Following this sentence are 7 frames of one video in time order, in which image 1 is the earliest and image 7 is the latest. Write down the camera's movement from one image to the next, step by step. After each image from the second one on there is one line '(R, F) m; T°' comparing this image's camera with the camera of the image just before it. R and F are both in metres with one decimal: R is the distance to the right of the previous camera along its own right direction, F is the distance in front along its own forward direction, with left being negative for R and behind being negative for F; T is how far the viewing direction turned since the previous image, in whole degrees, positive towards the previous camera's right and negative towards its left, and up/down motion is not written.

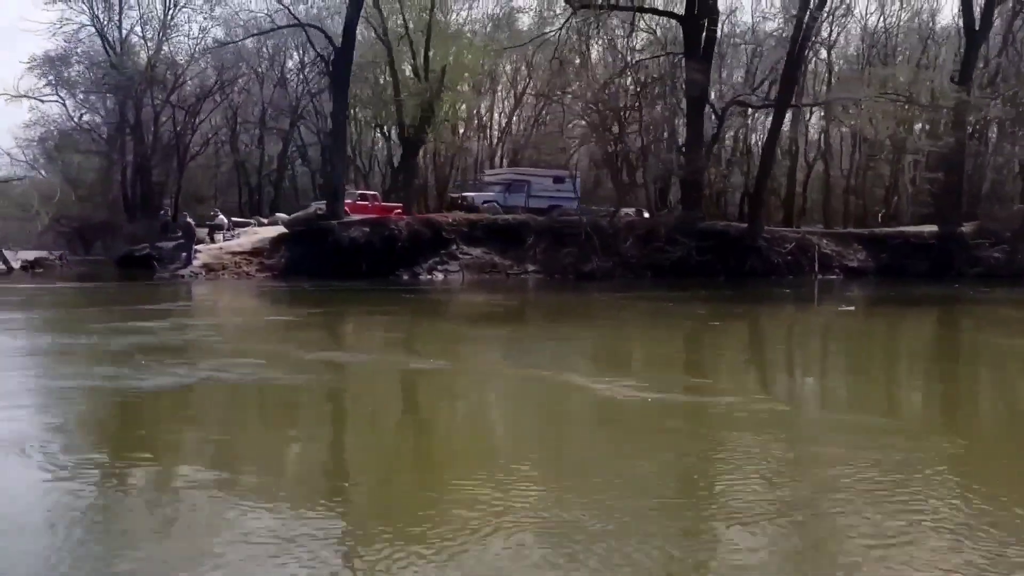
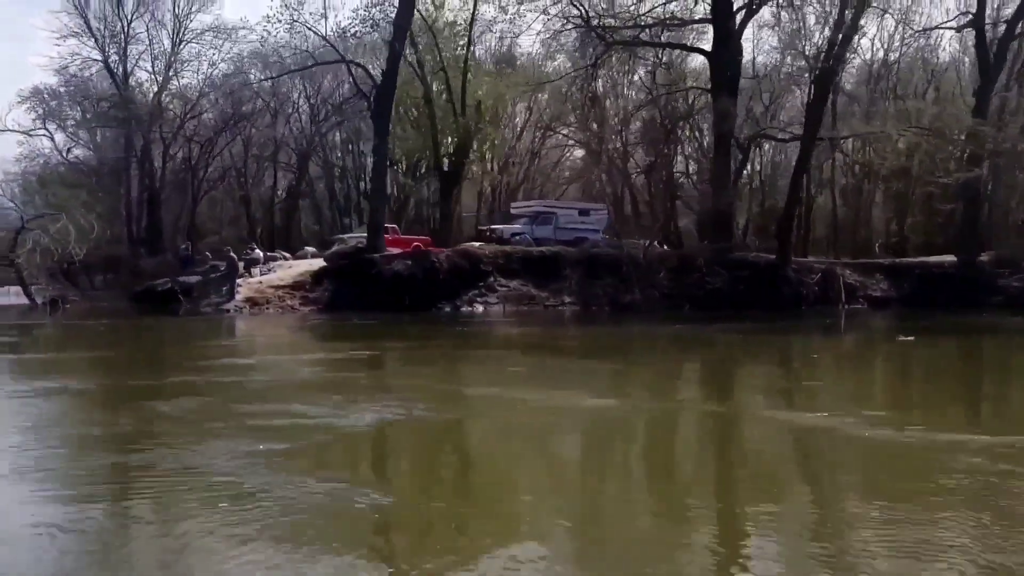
(-1.4, -0.1) m; +2°
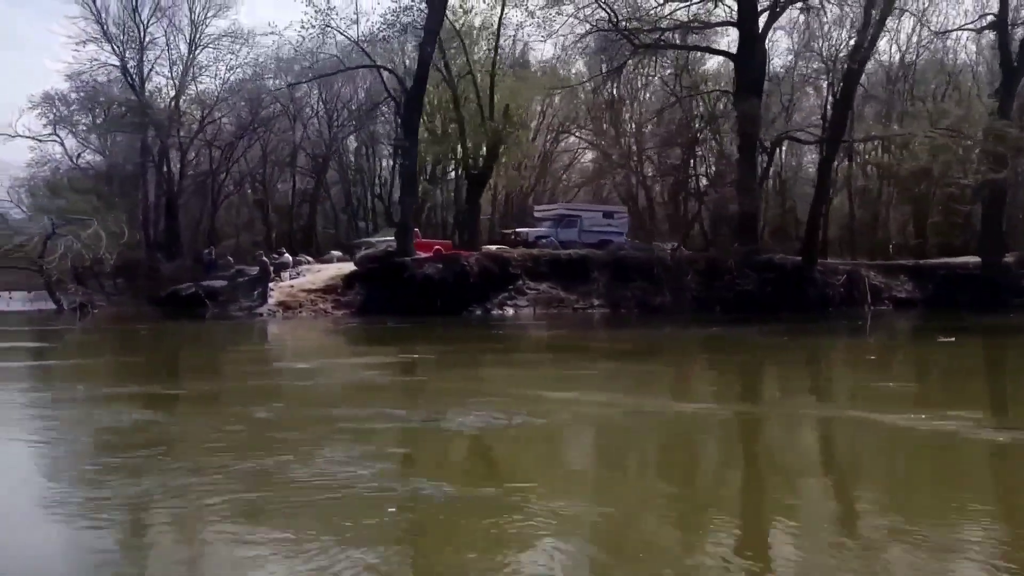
(-0.6, 0.0) m; 0°
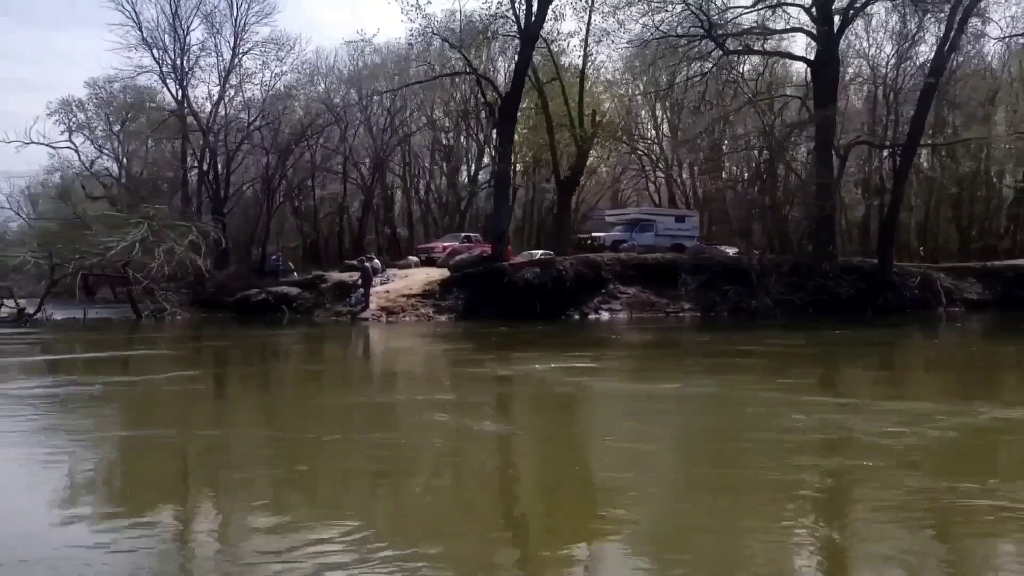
(-2.3, -0.1) m; +1°
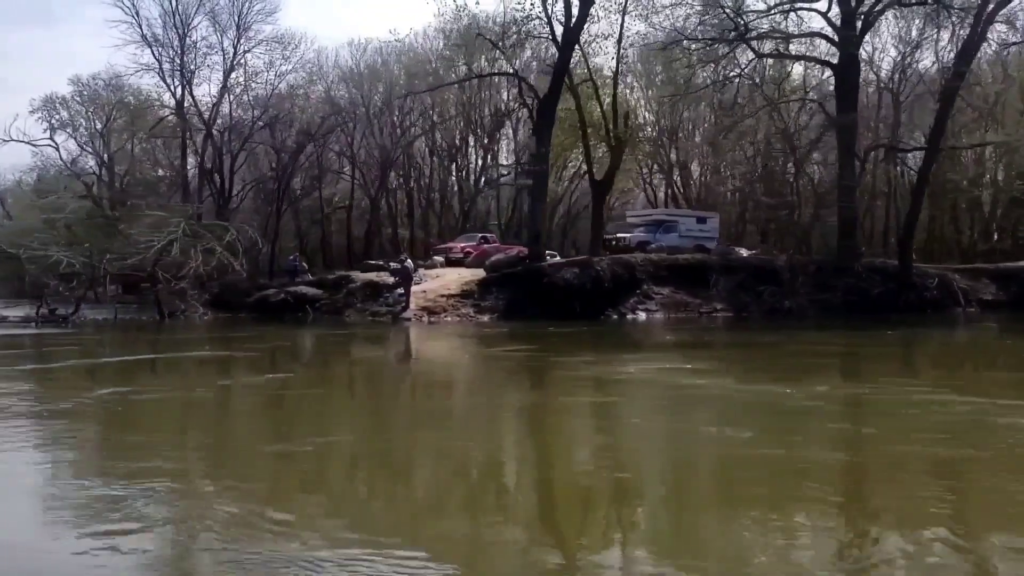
(-1.5, 0.0) m; +2°
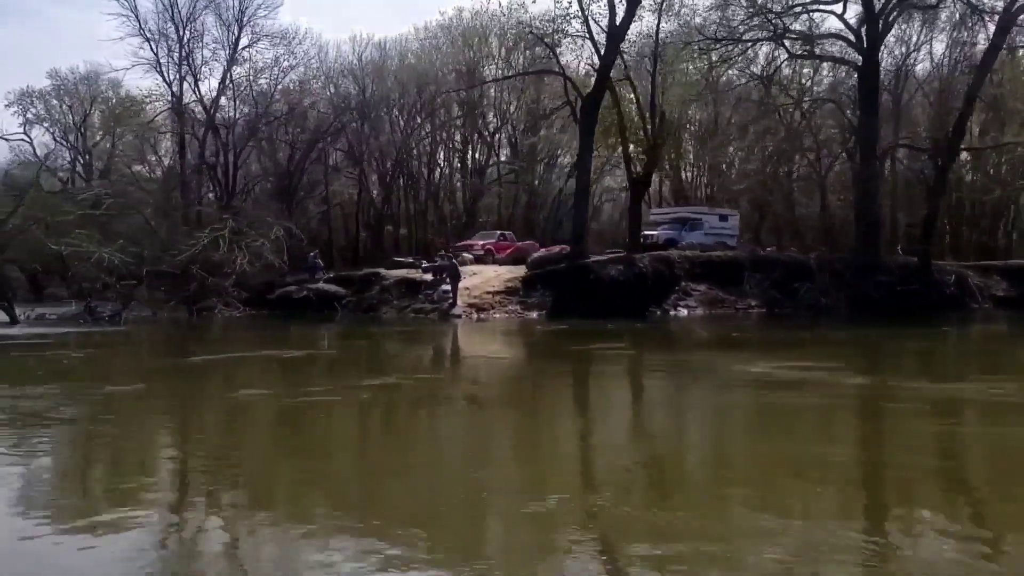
(-1.8, -0.1) m; +2°
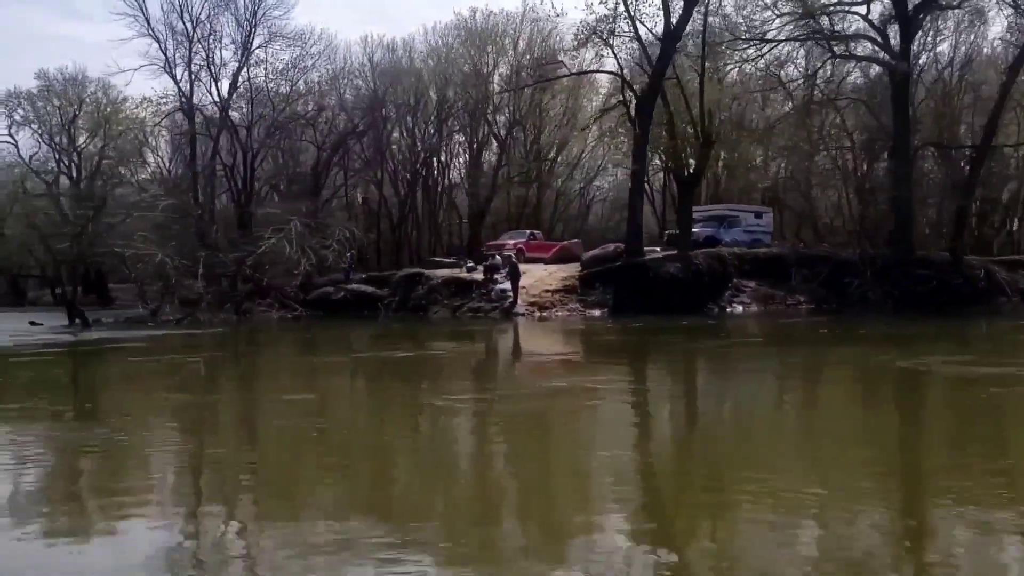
(-1.9, 0.0) m; +2°
